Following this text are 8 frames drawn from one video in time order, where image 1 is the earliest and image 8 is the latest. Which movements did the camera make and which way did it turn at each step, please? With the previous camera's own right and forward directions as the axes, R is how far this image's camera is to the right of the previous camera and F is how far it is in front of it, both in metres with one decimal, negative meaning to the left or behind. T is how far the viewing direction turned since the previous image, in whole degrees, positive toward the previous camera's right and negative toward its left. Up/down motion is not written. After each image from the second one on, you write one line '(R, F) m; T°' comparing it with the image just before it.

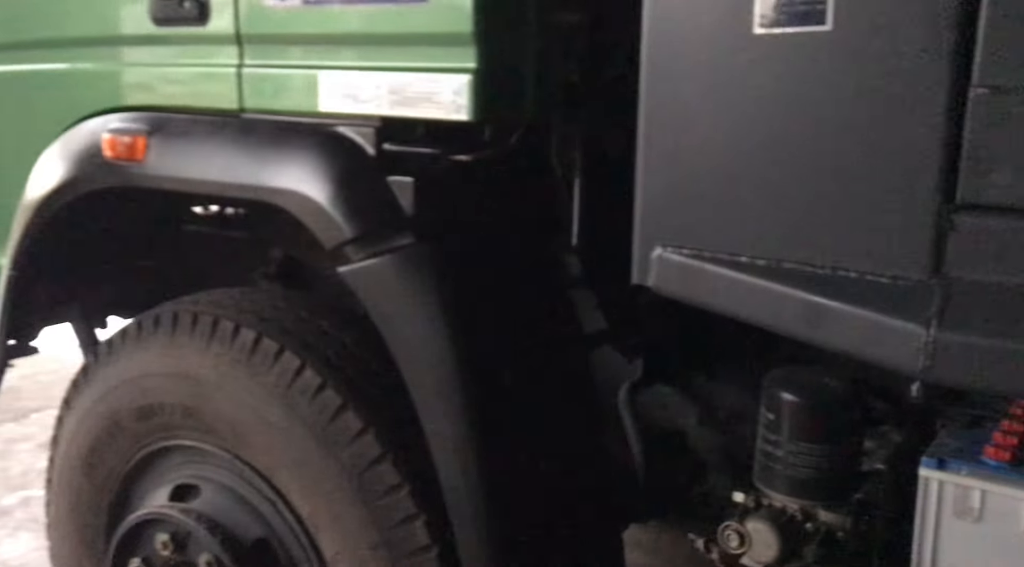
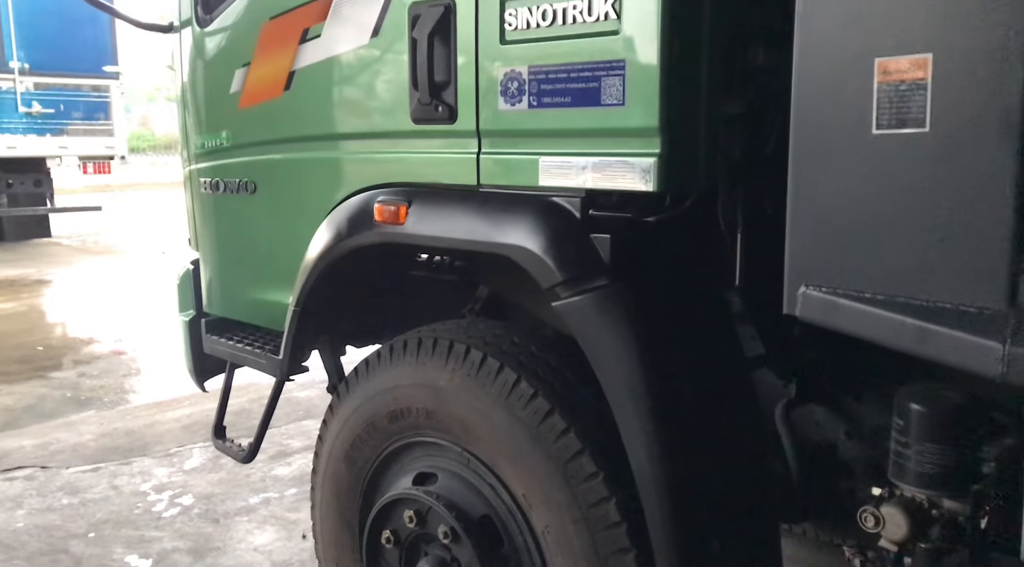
(0.0, -0.4) m; -11°
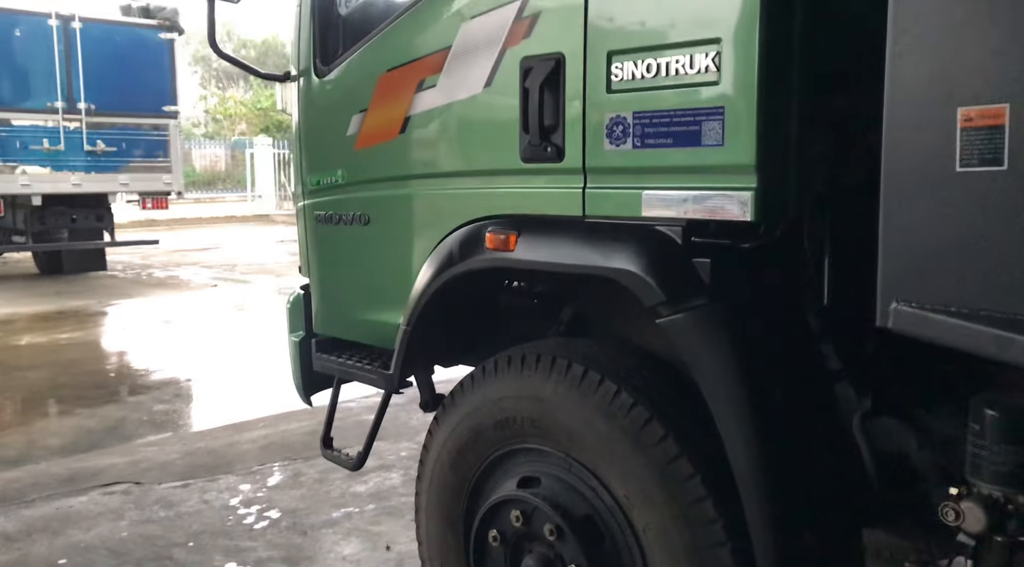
(-0.2, -0.2) m; -2°
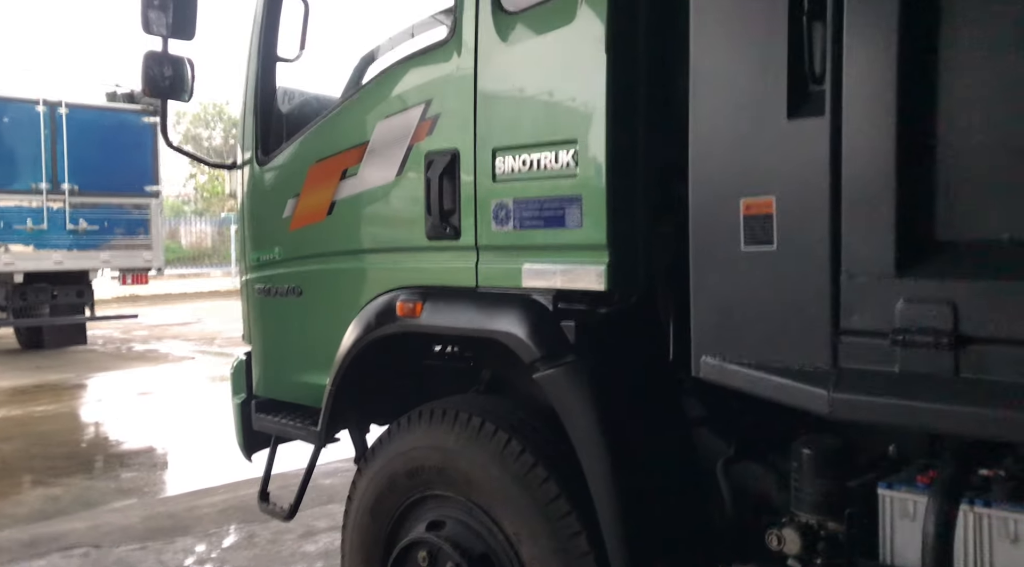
(+0.2, -0.3) m; +1°
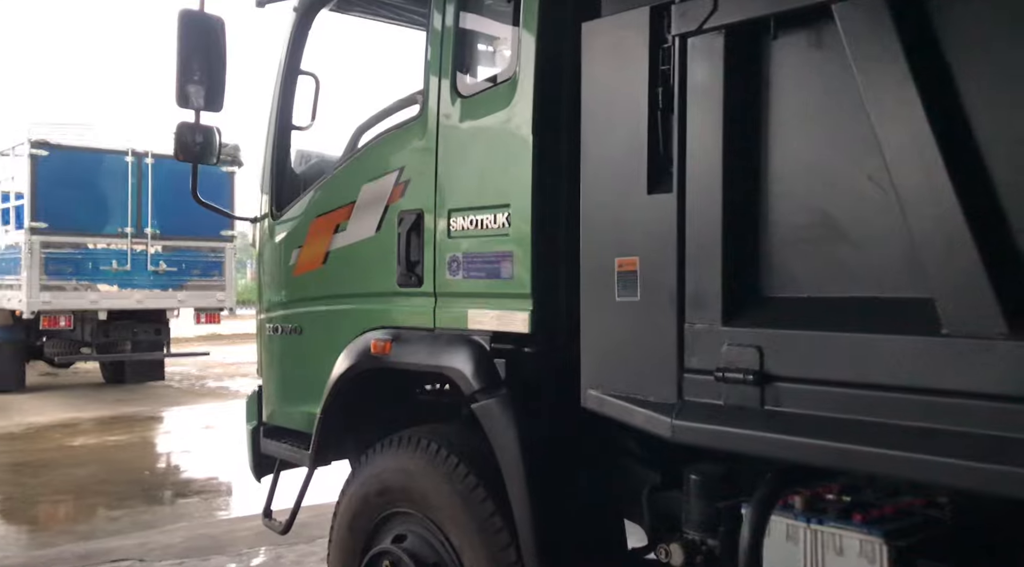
(+0.4, -0.3) m; -5°
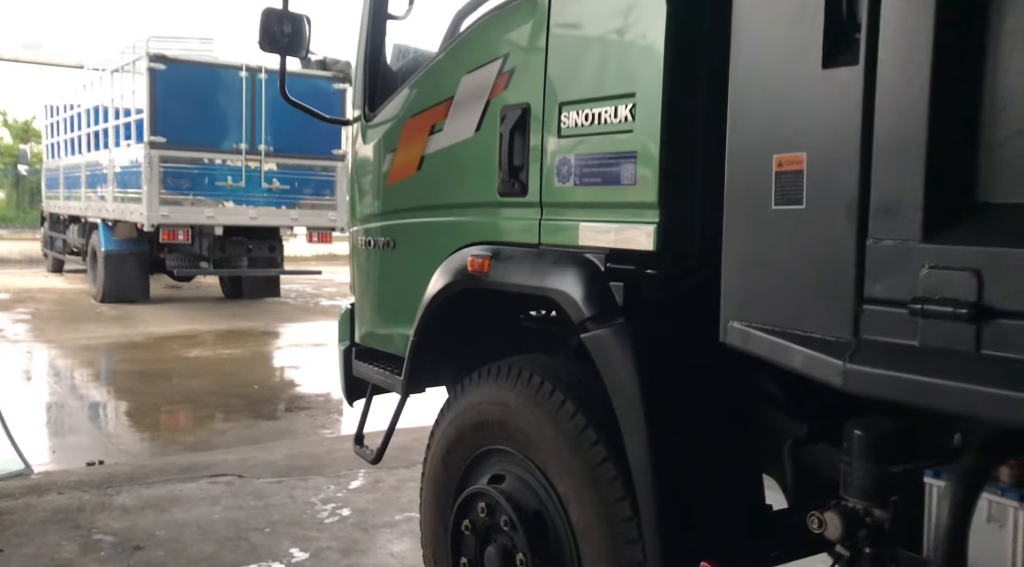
(0.0, +0.4) m; -7°
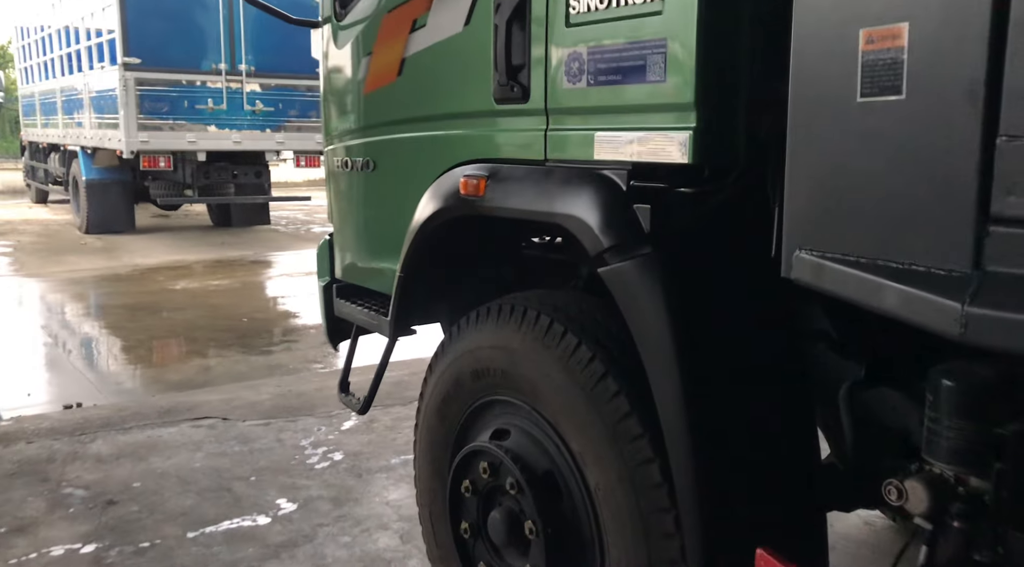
(0.0, +0.4) m; 0°
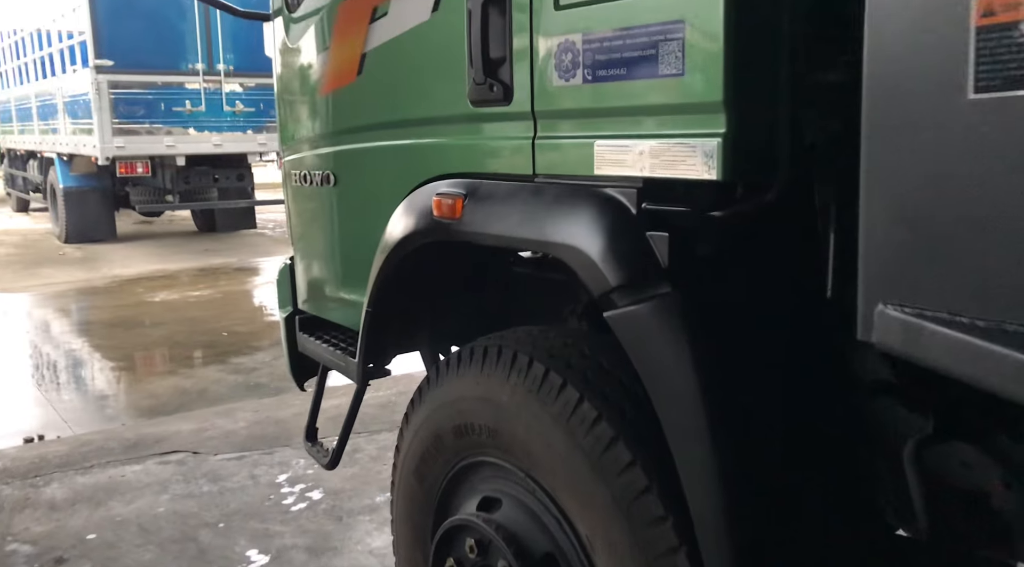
(0.0, +0.4) m; 0°
